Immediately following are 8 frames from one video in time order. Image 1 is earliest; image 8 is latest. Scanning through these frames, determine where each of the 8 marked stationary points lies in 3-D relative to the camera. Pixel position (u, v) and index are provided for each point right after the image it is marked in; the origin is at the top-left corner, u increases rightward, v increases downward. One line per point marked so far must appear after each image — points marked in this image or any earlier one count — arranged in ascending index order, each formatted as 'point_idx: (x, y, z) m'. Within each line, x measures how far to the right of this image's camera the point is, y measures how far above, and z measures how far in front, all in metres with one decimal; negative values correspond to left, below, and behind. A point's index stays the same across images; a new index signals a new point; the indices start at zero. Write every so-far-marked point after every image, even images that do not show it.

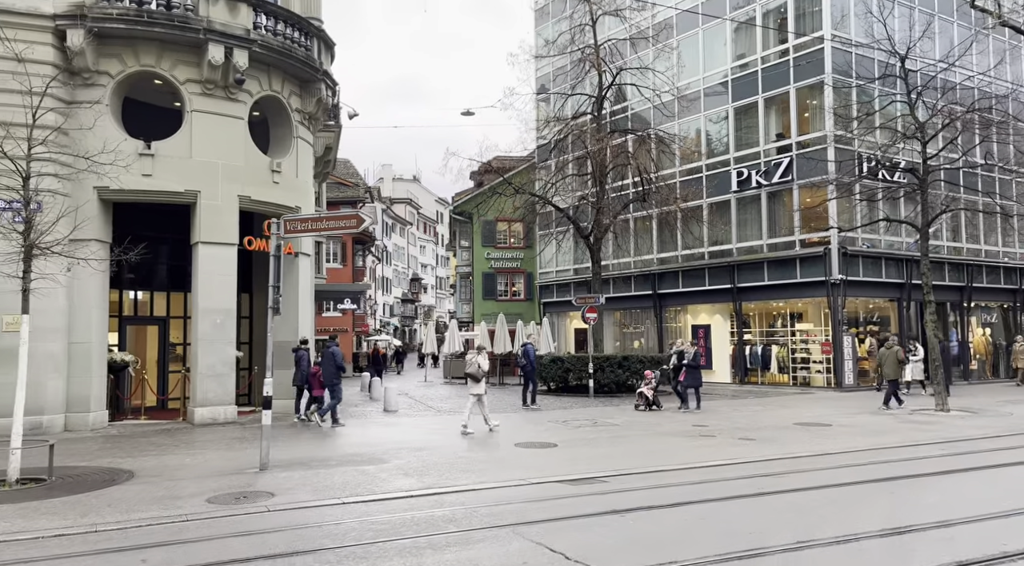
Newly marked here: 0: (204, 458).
0: (-4.7, -2.7, +11.9) m
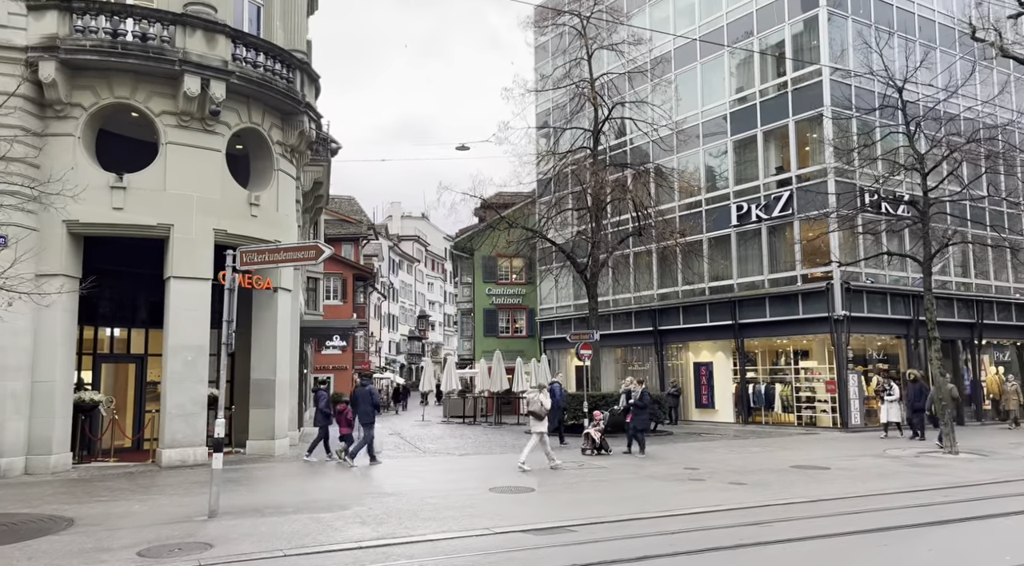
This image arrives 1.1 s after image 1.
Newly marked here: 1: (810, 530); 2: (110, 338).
0: (-5.1, -3.2, +11.3) m
1: (+3.5, -2.9, +9.2) m
2: (-9.2, -1.3, +17.9) m
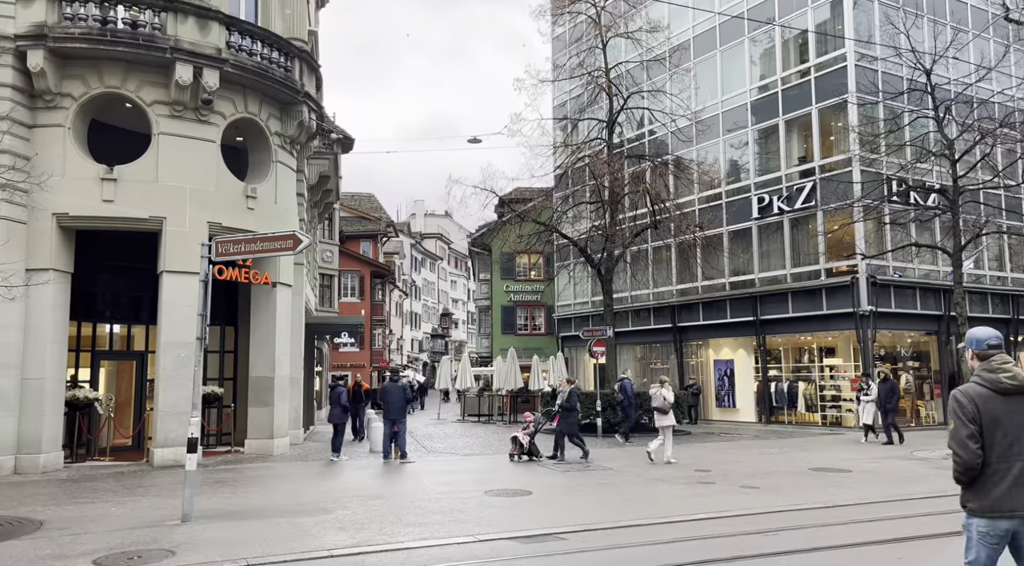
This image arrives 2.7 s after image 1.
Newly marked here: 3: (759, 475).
0: (-5.2, -3.1, +10.8) m
1: (+3.3, -2.8, +8.4) m
2: (-9.0, -1.2, +17.6) m
3: (+4.3, -3.4, +13.7) m
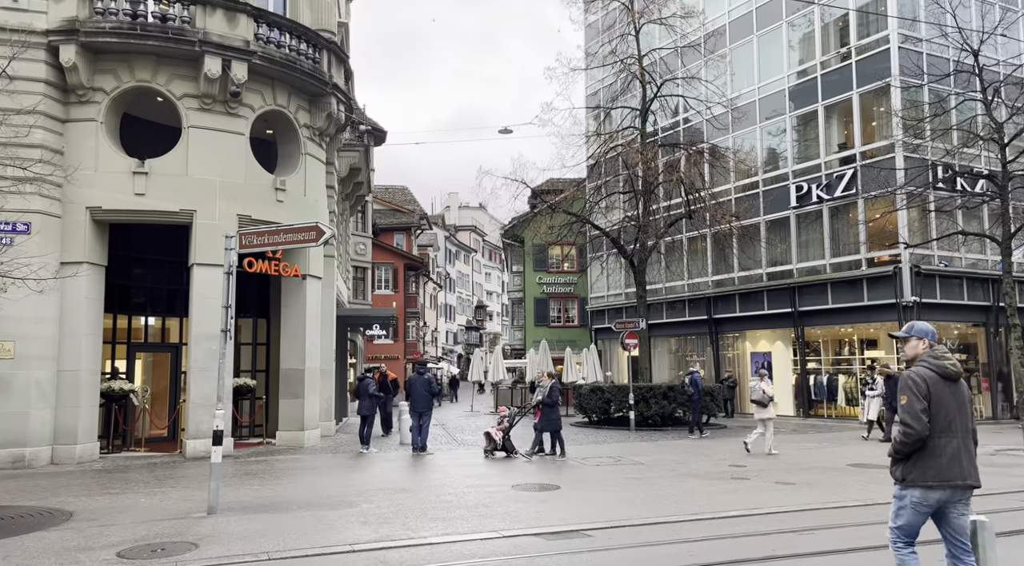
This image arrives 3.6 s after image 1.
0: (-4.9, -3.0, +10.8) m
1: (+3.6, -2.6, +8.0) m
2: (-8.4, -1.0, +17.8) m
3: (+4.8, -3.2, +13.3) m
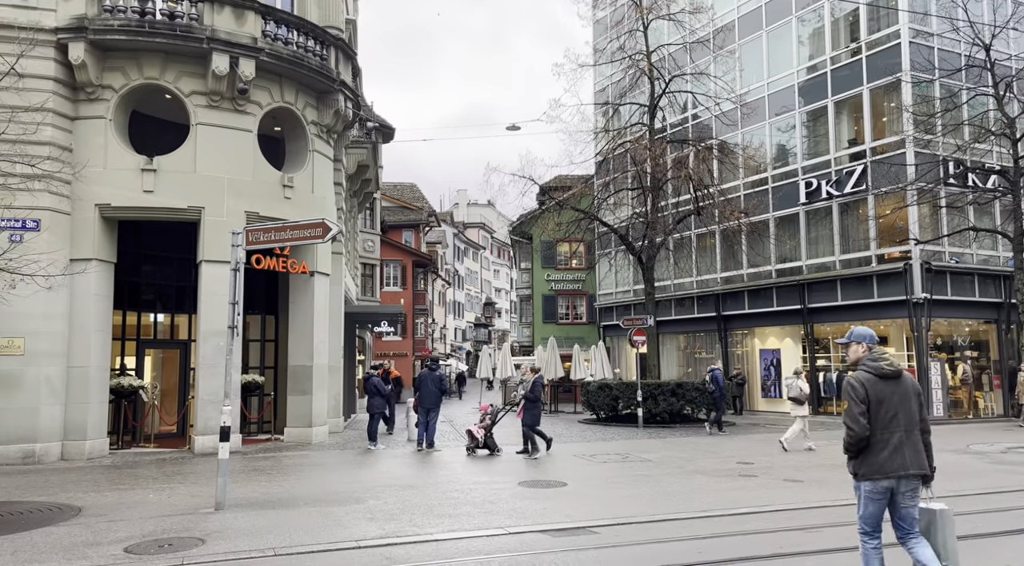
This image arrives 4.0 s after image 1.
0: (-4.8, -3.0, +10.9) m
1: (+3.6, -2.6, +8.0) m
2: (-8.2, -0.9, +17.8) m
3: (+5.0, -3.1, +13.2) m
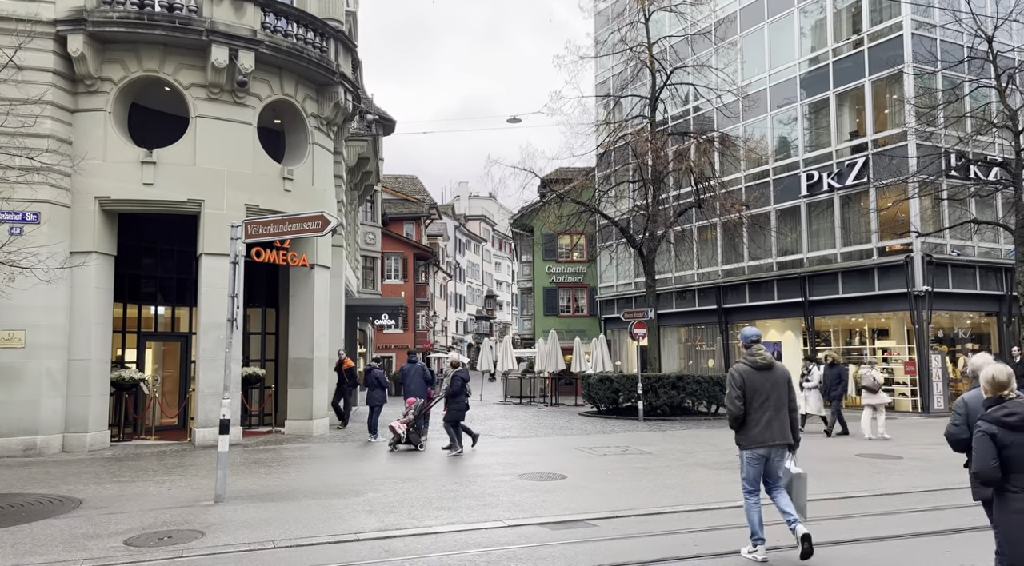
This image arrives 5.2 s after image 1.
0: (-4.8, -2.9, +10.9) m
1: (+3.6, -2.5, +8.0) m
2: (-8.2, -0.8, +17.9) m
3: (+5.0, -3.0, +13.3) m
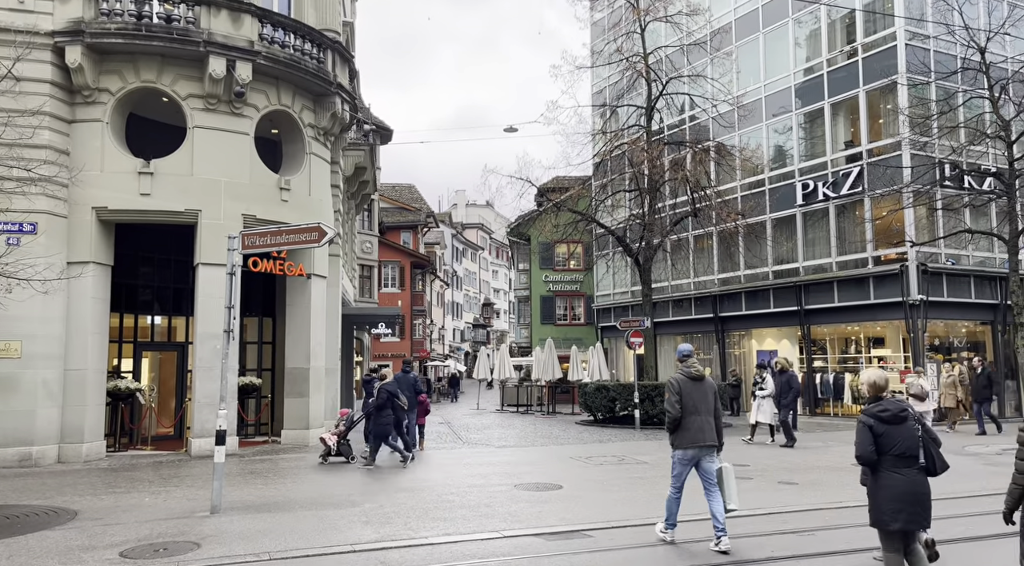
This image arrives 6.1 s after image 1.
0: (-4.8, -3.0, +10.9) m
1: (+3.6, -2.7, +8.0) m
2: (-8.3, -1.0, +17.9) m
3: (+4.9, -3.2, +13.3) m
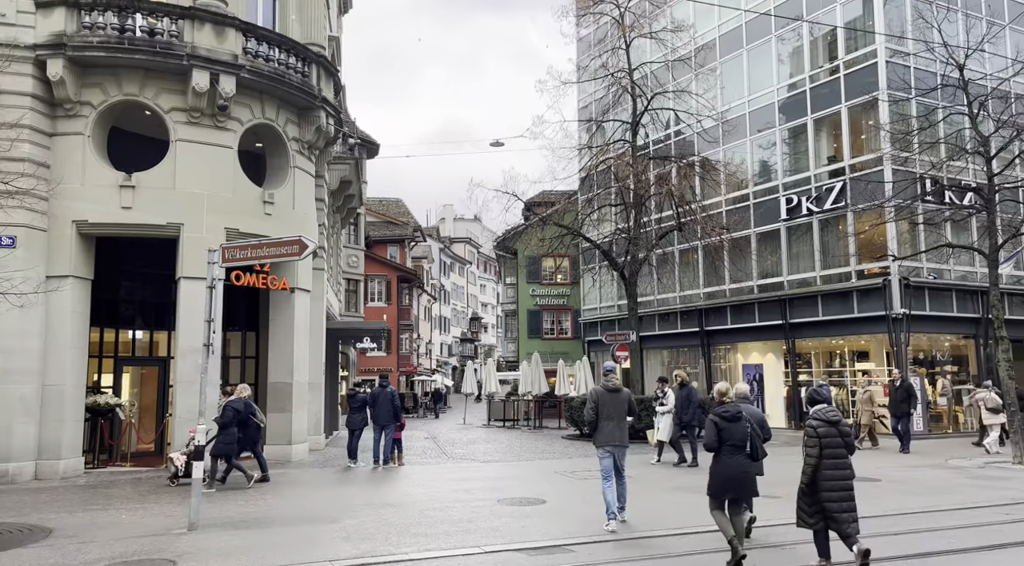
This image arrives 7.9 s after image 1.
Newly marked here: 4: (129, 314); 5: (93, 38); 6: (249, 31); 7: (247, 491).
0: (-5.1, -3.2, +10.7) m
1: (+3.4, -2.8, +8.0) m
2: (-8.6, -1.3, +17.7) m
3: (+4.6, -3.4, +13.3) m
4: (-8.7, -0.7, +17.7) m
5: (-7.9, +4.6, +14.6) m
6: (-5.4, +5.2, +16.0) m
7: (-4.3, -3.4, +12.9) m
